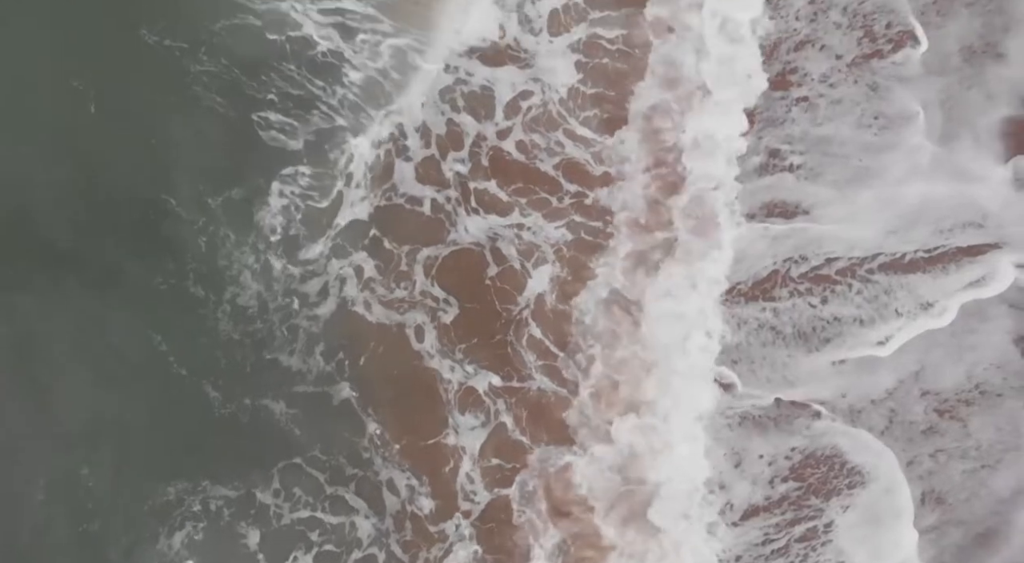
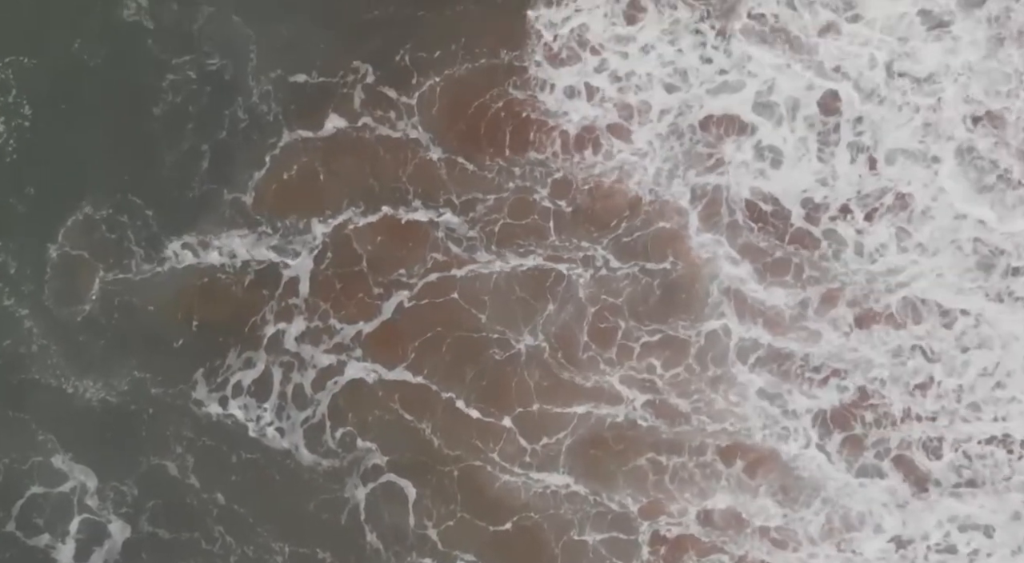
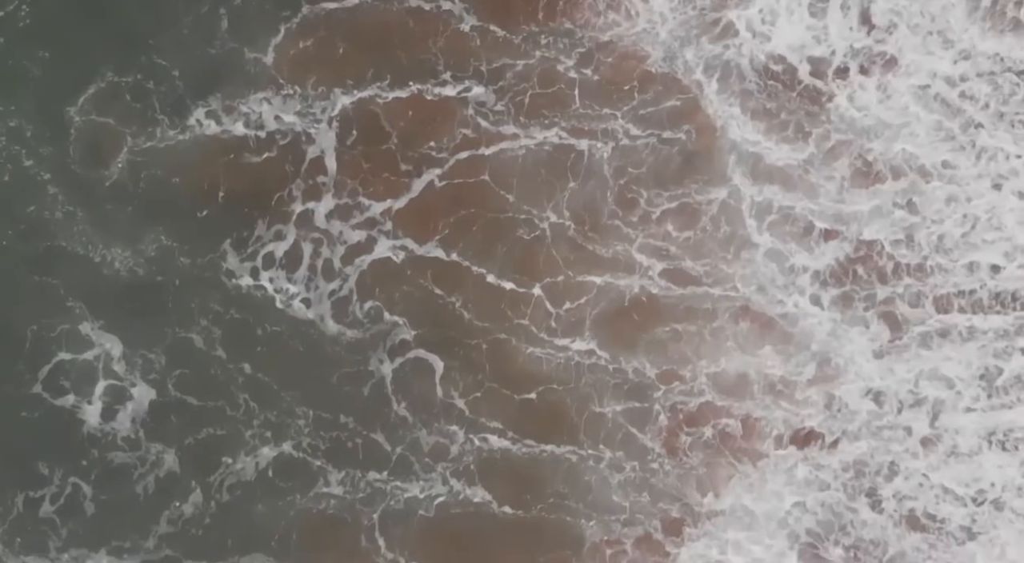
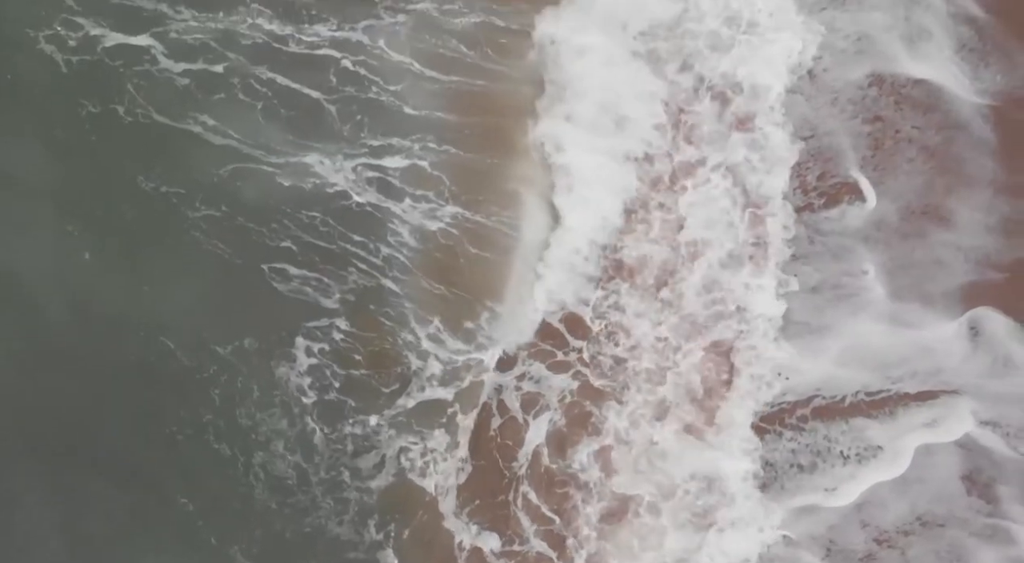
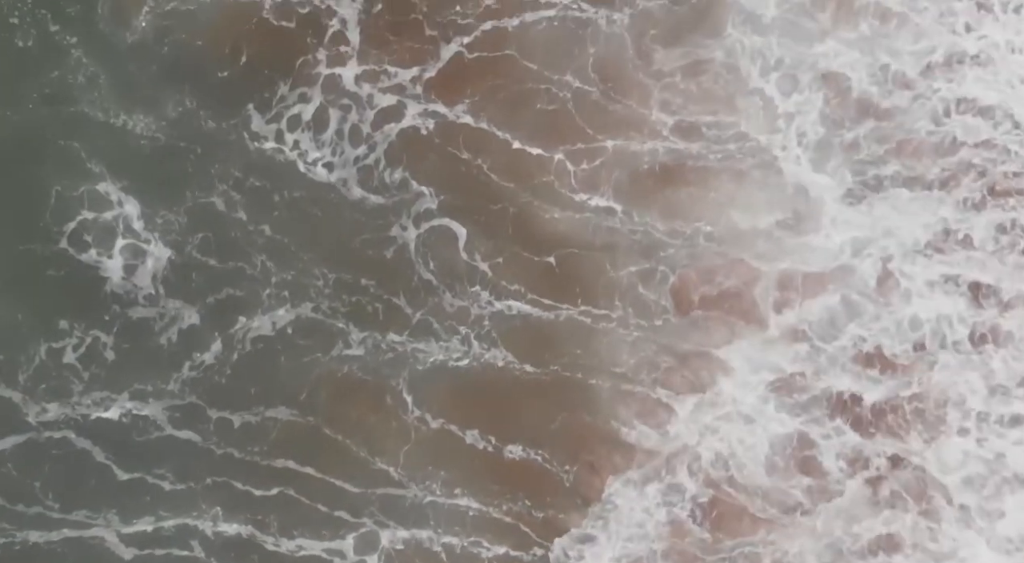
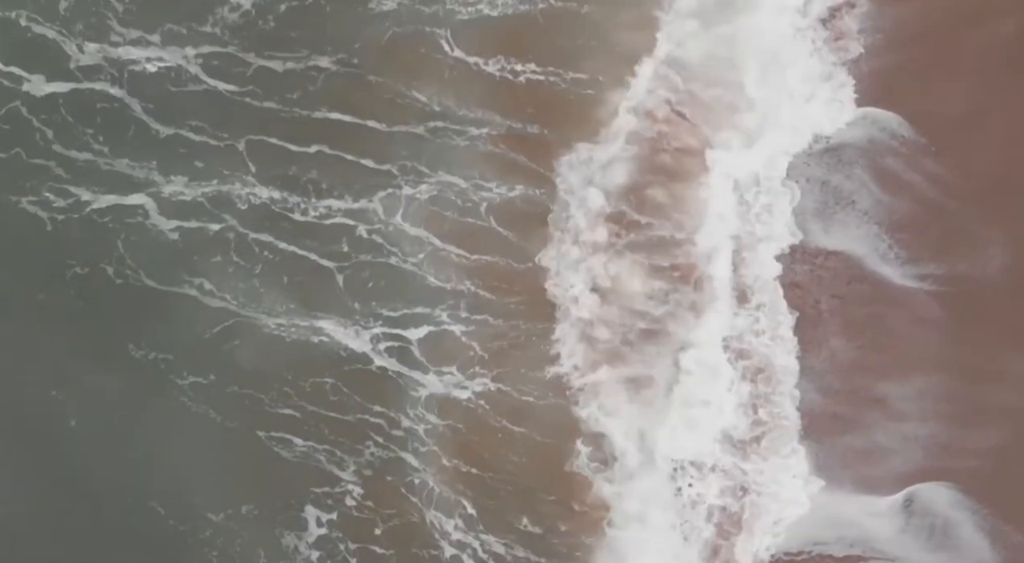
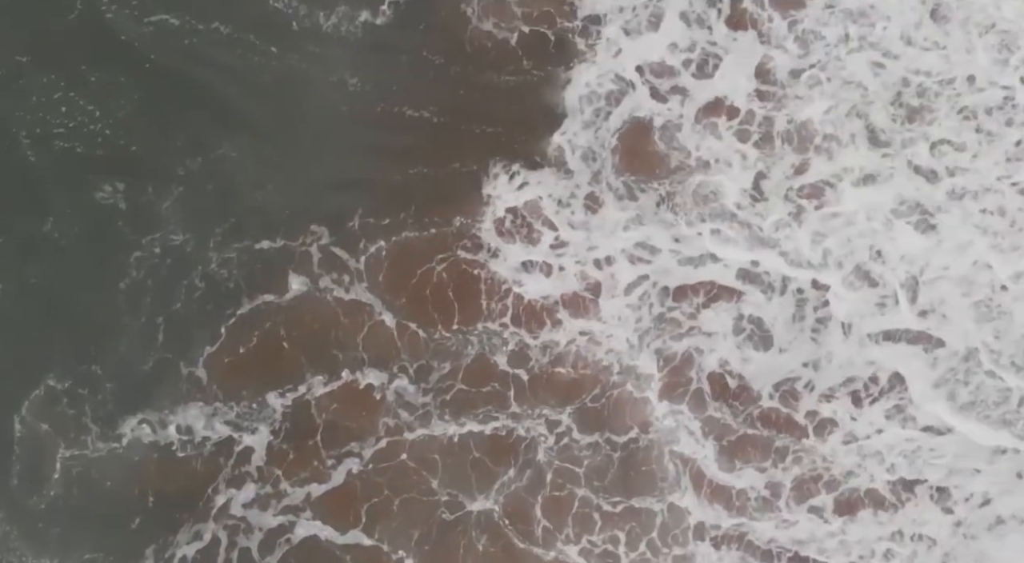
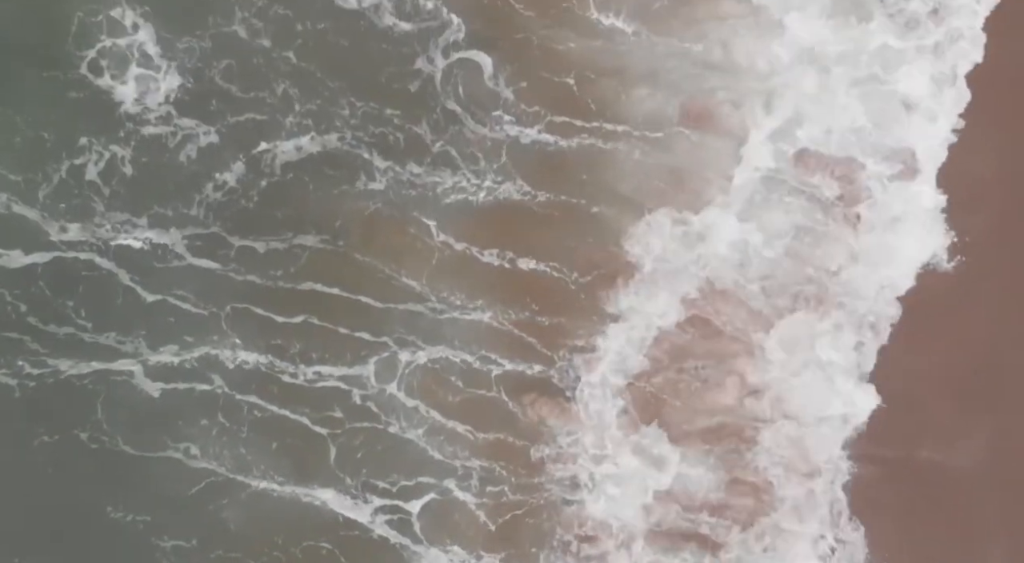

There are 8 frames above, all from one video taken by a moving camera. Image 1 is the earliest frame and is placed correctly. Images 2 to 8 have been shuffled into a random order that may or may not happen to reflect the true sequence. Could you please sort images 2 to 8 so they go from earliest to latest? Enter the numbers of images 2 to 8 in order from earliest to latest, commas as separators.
4, 6, 8, 5, 3, 2, 7
